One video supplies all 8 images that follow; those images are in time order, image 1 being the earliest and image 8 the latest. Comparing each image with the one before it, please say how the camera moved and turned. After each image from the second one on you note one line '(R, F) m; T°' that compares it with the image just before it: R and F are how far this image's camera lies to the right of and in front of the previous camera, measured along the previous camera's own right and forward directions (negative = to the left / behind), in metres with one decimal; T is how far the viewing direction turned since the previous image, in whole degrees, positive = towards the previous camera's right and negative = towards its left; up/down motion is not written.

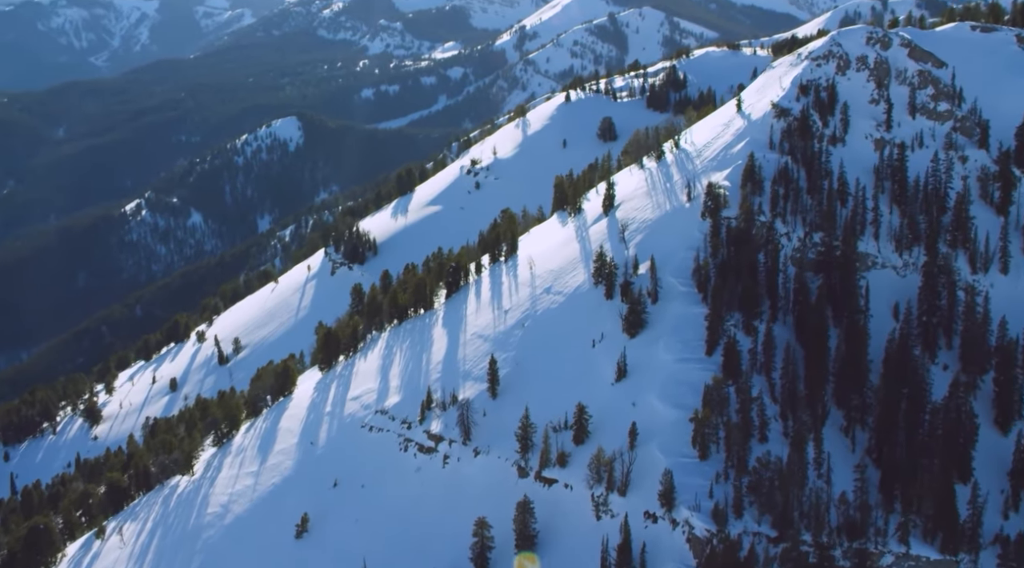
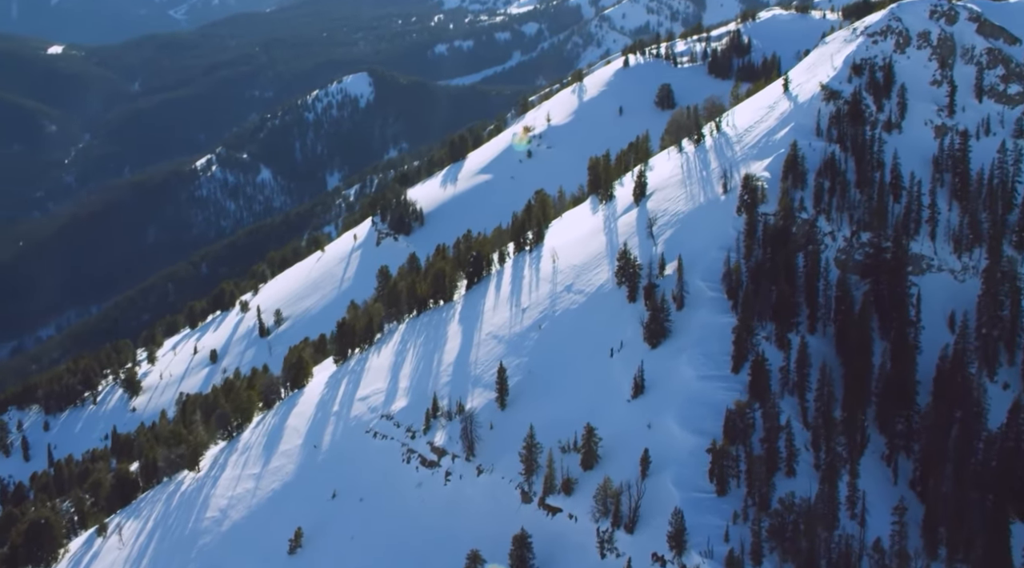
(+2.9, +6.1) m; -3°
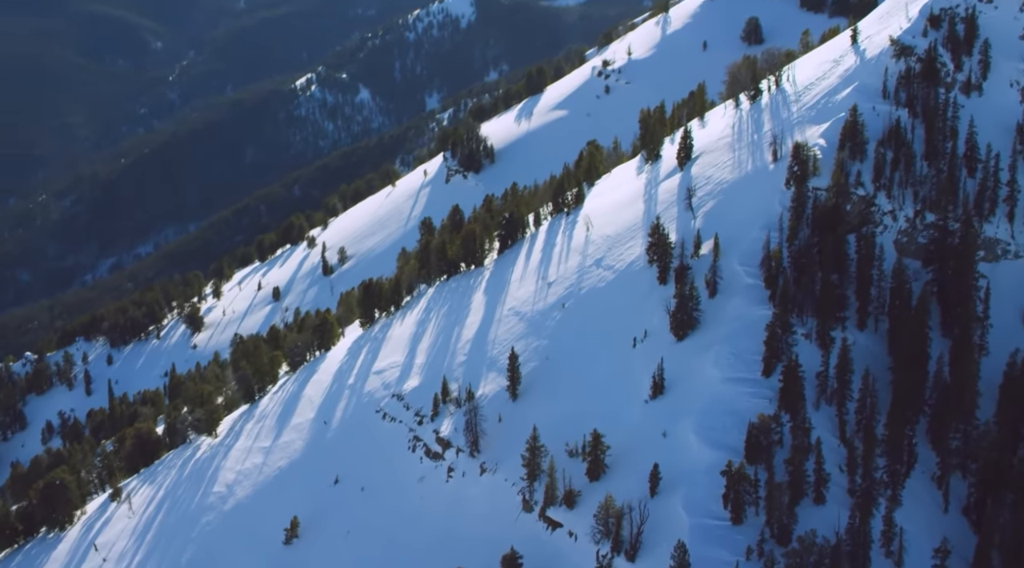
(+3.8, +6.2) m; -5°
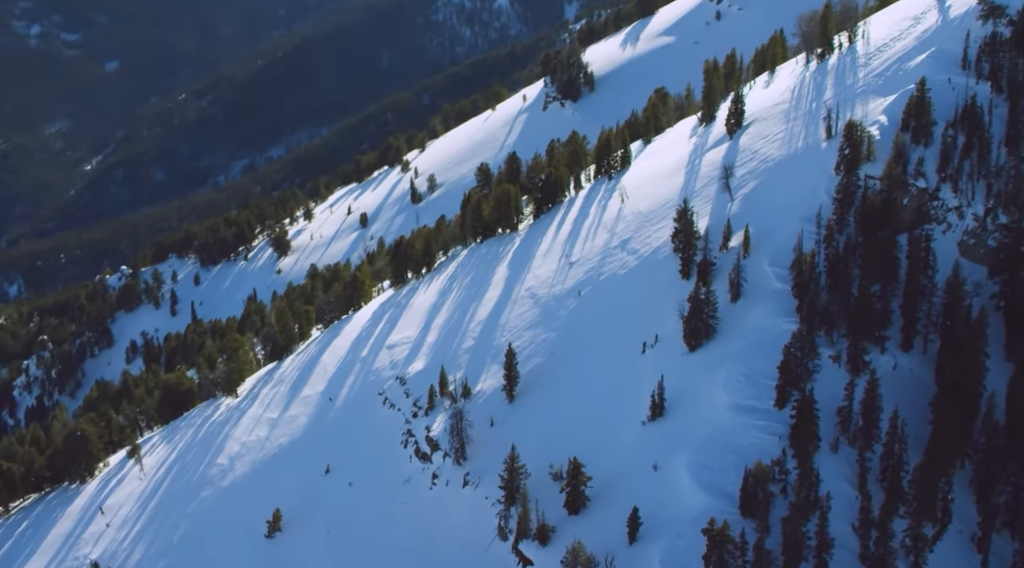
(+5.6, +6.6) m; -6°
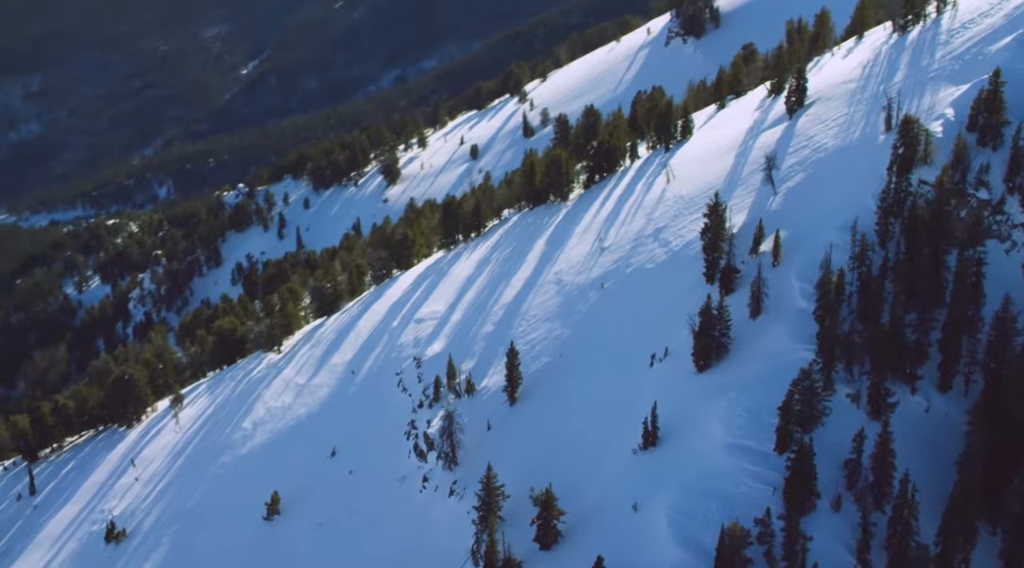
(+5.7, +4.5) m; -7°
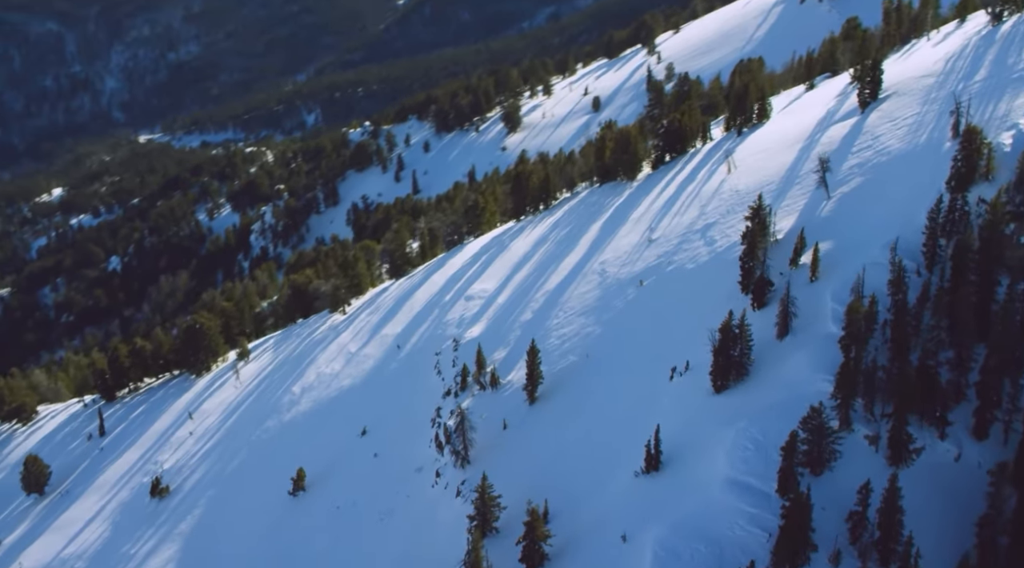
(+4.7, +2.3) m; -7°
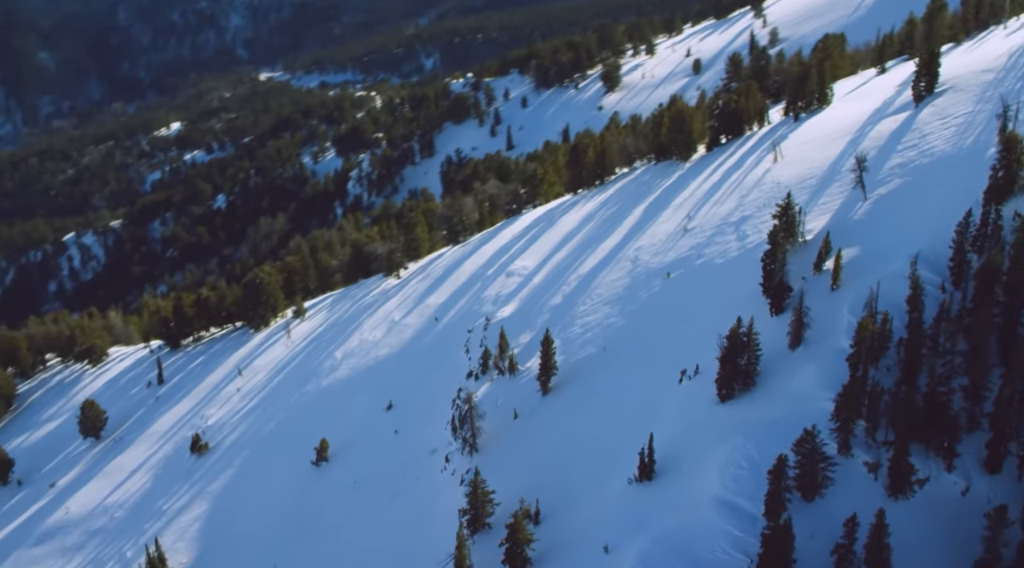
(+3.9, +1.2) m; -6°
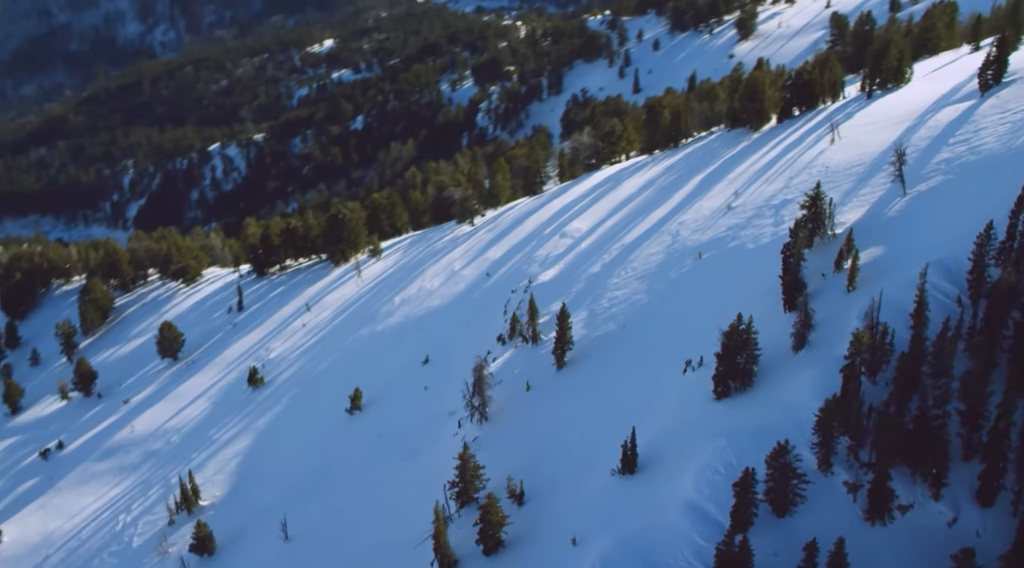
(+5.2, +1.0) m; -7°
